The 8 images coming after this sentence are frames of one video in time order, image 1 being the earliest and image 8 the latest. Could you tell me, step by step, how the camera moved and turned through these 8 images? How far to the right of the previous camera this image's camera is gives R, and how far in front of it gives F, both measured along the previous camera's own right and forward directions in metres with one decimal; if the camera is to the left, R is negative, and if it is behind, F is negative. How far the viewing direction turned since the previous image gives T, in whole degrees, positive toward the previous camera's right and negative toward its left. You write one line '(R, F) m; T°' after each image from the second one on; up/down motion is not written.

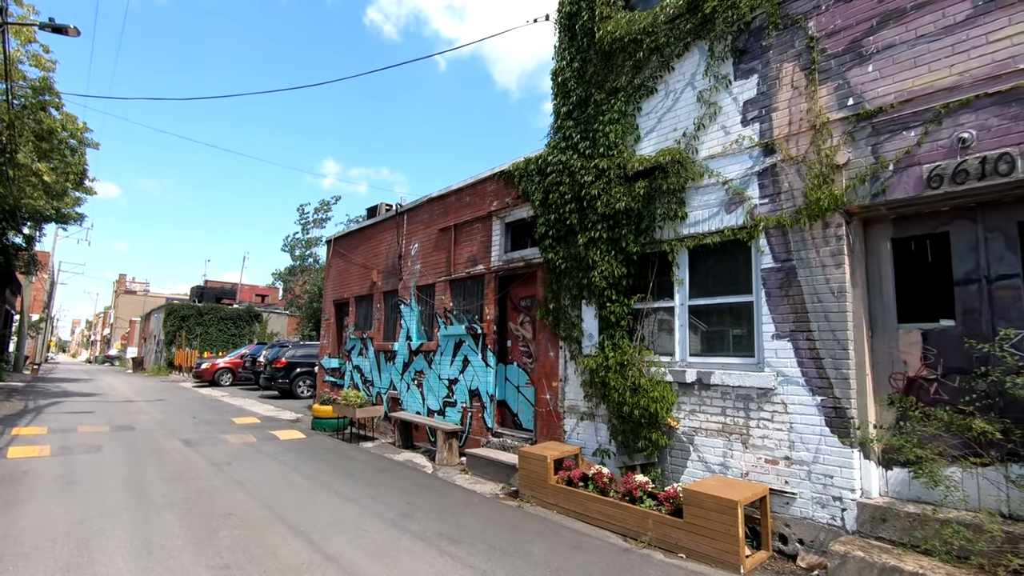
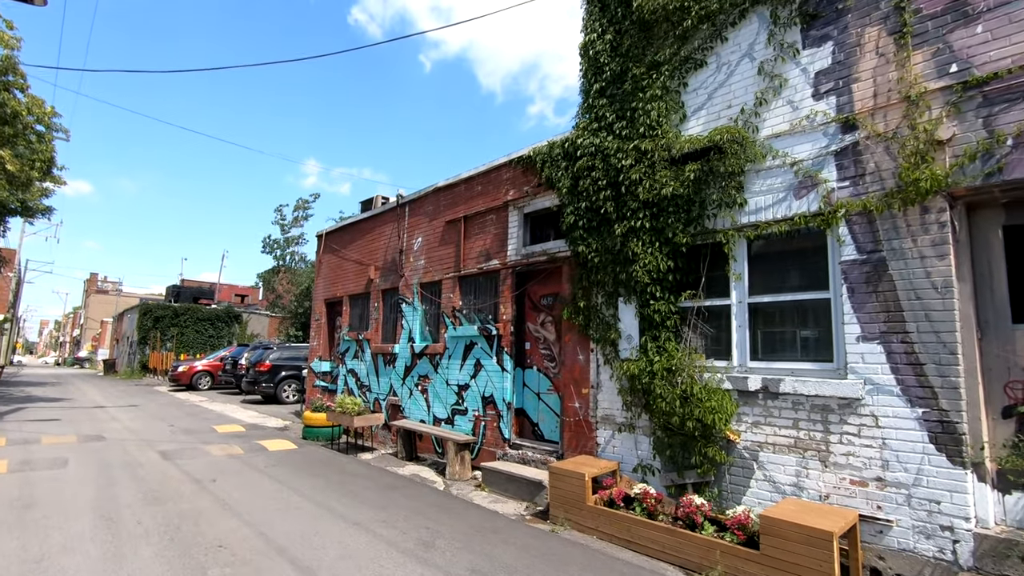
(-0.5, +0.8) m; +2°
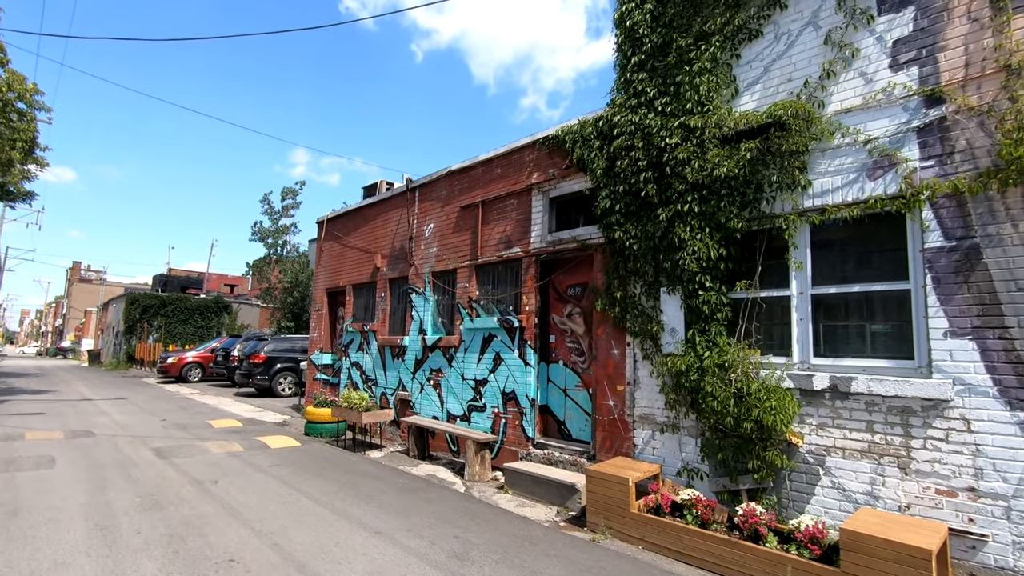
(-0.5, +0.5) m; +1°
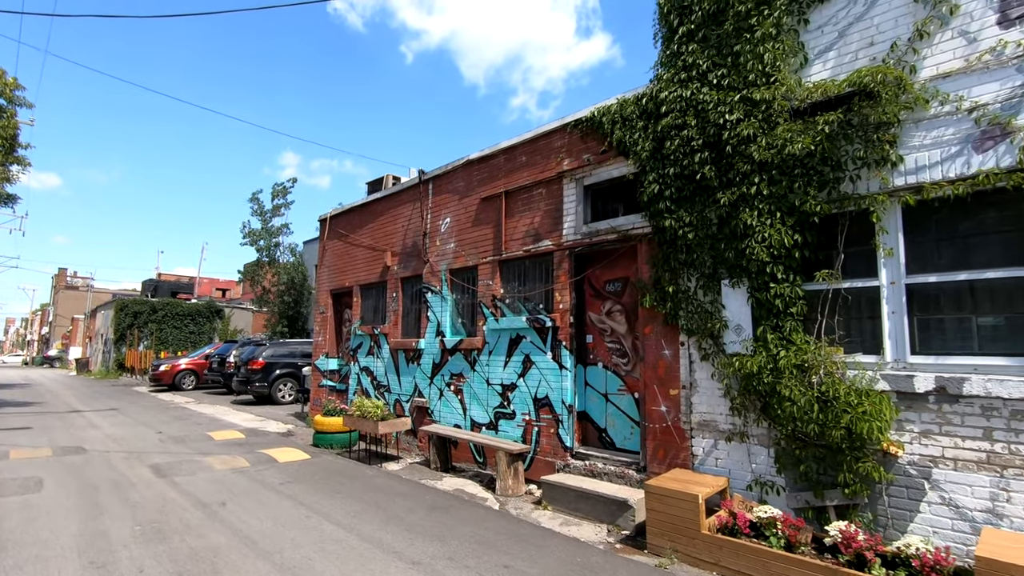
(-0.5, +0.6) m; +1°
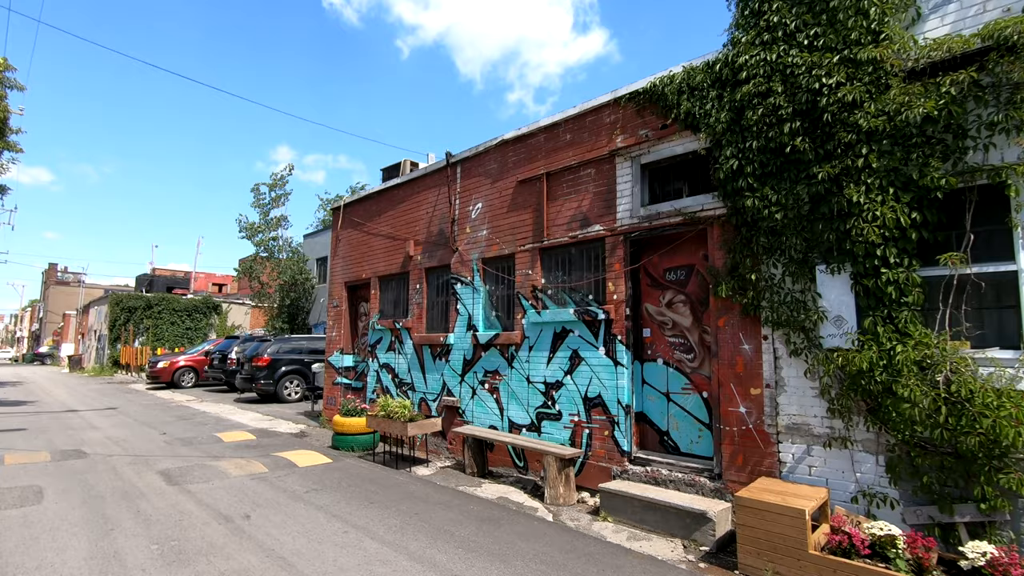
(-0.6, +0.6) m; +1°
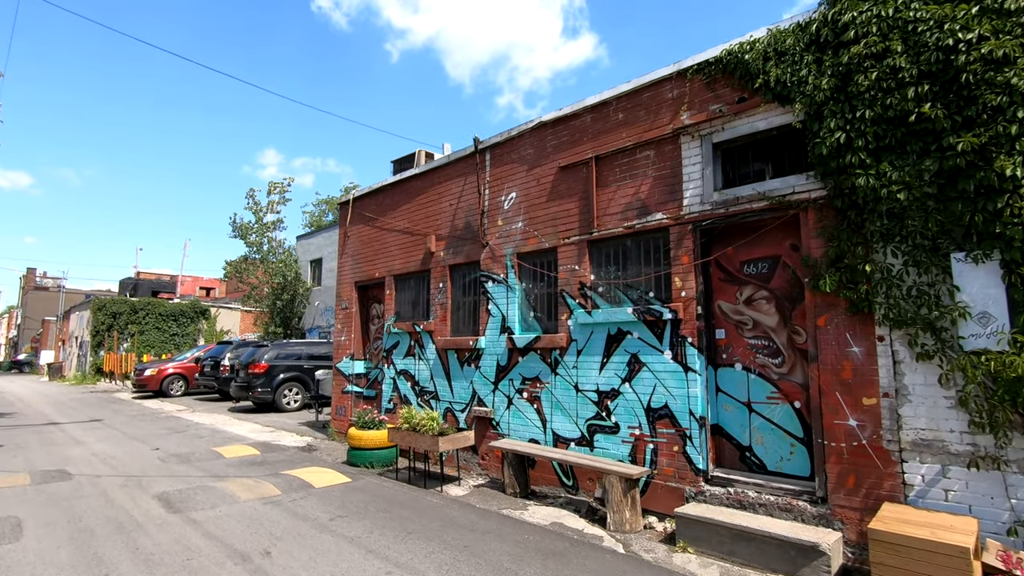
(-0.7, +0.8) m; +1°
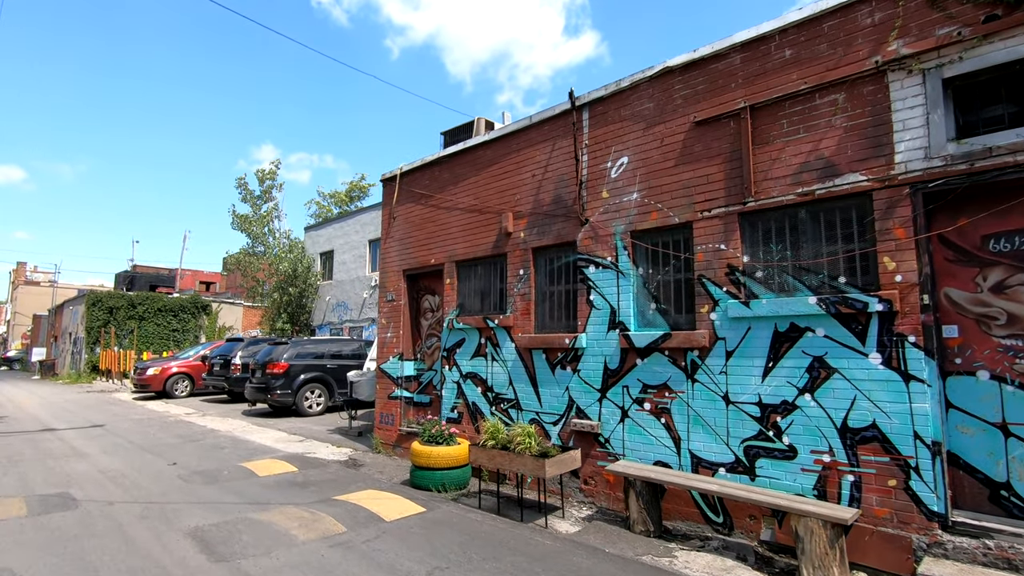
(-1.3, +1.4) m; +1°
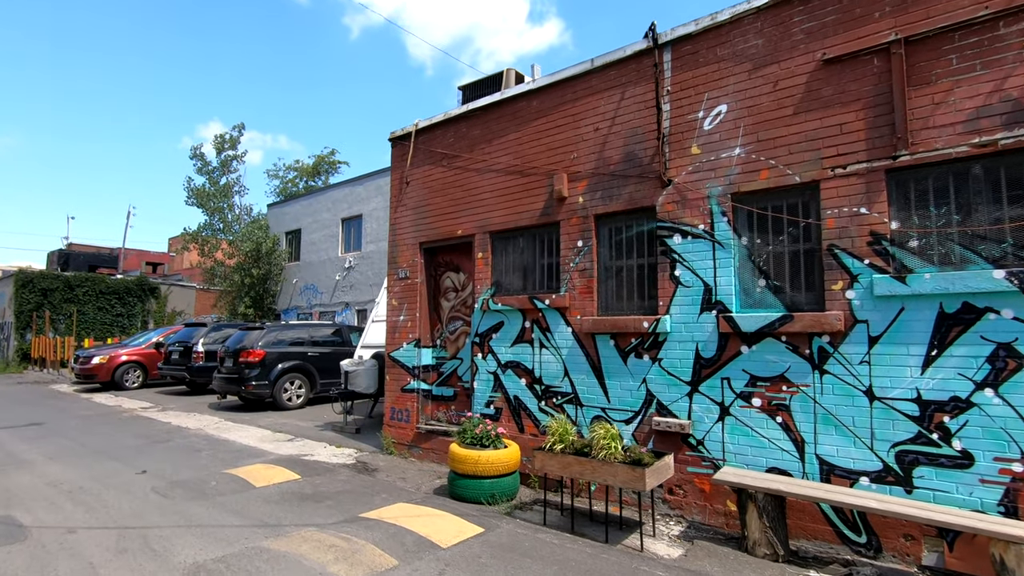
(-1.1, +1.1) m; +5°
